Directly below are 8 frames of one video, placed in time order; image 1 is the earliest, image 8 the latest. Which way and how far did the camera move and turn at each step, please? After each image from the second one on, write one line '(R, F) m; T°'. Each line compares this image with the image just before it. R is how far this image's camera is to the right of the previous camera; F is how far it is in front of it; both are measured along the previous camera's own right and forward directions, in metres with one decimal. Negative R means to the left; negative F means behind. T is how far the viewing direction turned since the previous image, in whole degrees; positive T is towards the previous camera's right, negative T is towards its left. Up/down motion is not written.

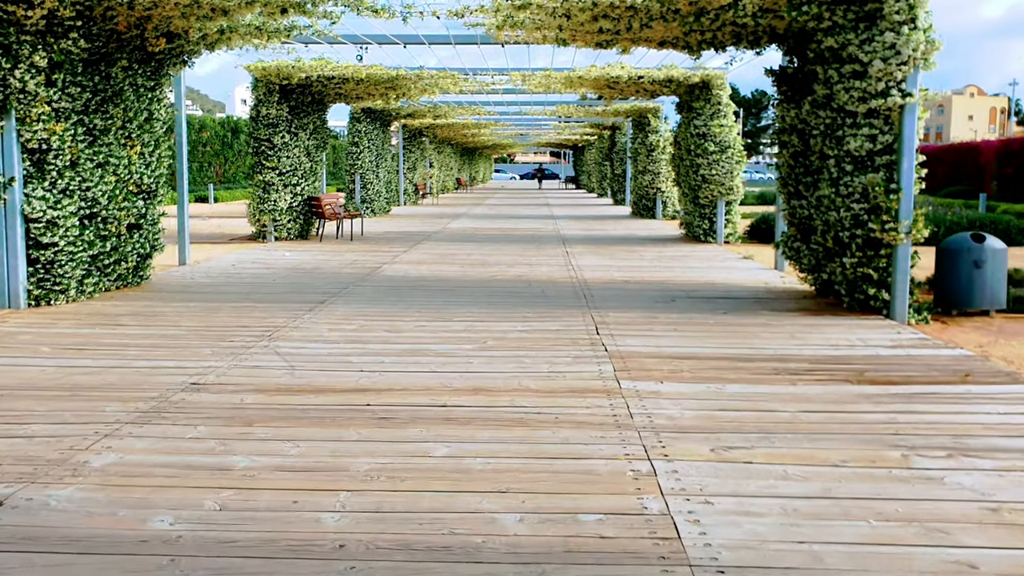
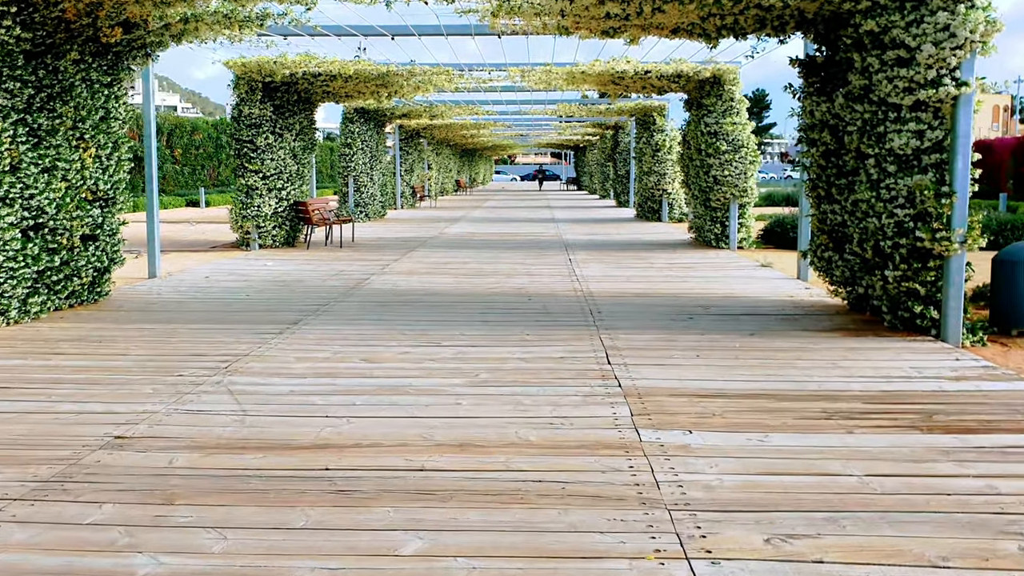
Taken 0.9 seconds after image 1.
(0.0, +0.9) m; 0°
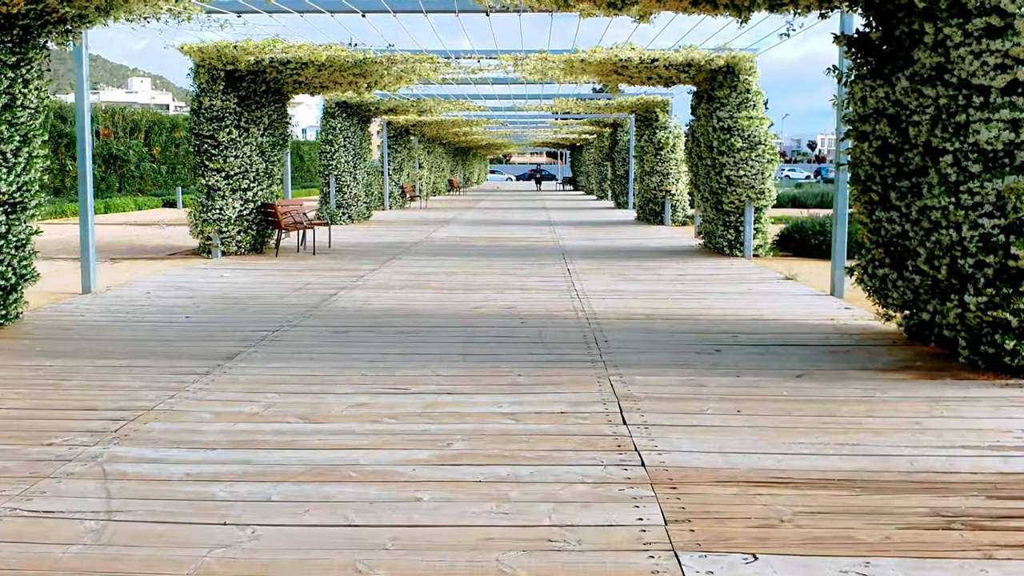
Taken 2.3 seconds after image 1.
(0.0, +1.3) m; 0°
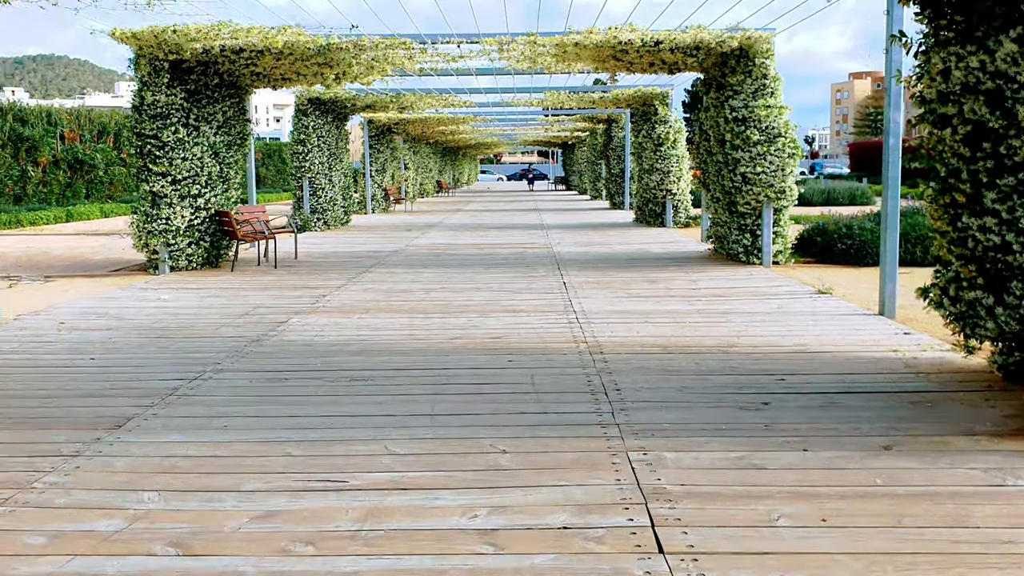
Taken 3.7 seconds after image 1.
(0.0, +1.4) m; 0°
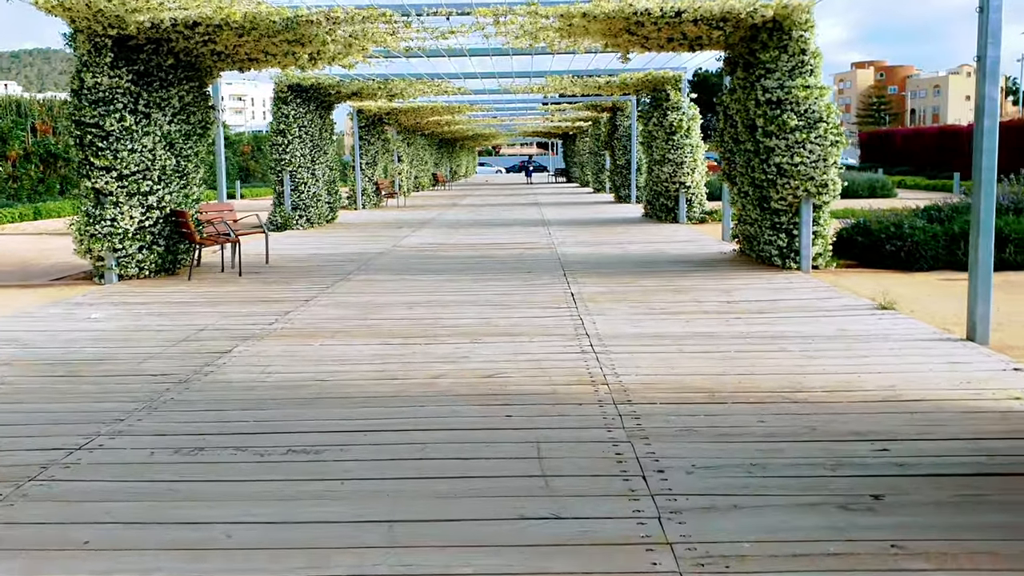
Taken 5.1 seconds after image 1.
(0.0, +1.4) m; 0°
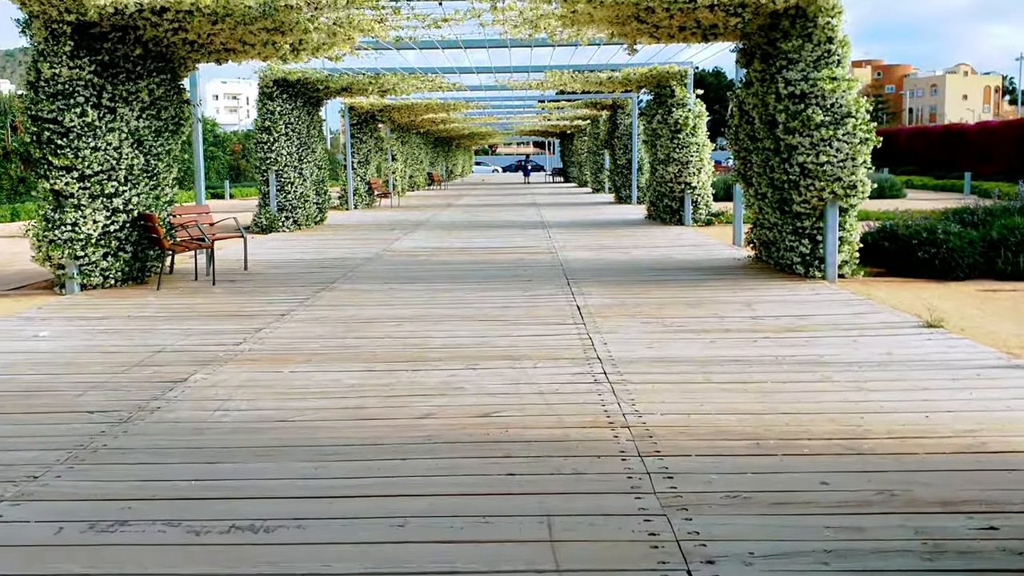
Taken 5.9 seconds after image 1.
(0.0, +0.8) m; 0°
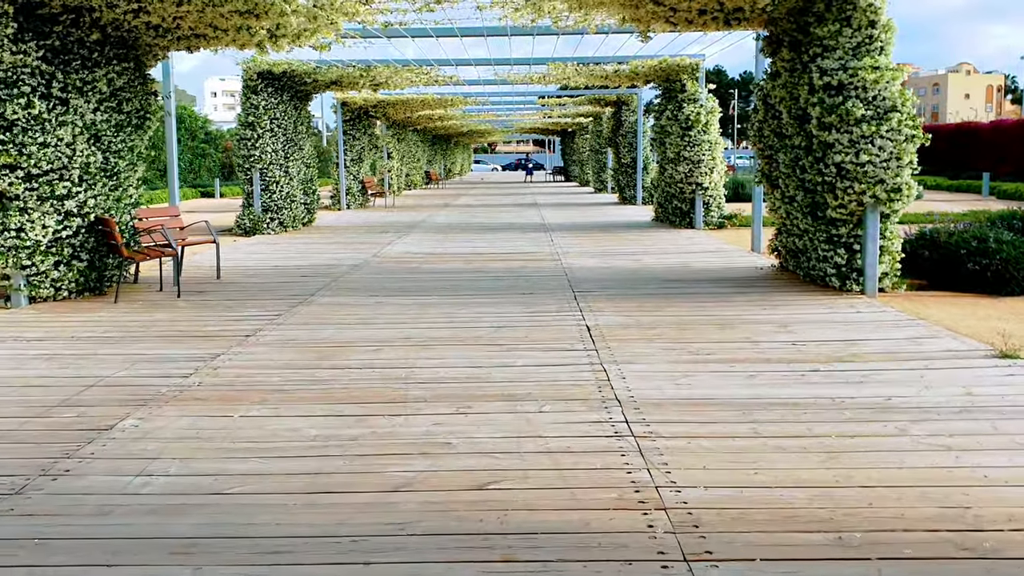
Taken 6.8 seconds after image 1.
(0.0, +0.9) m; 0°
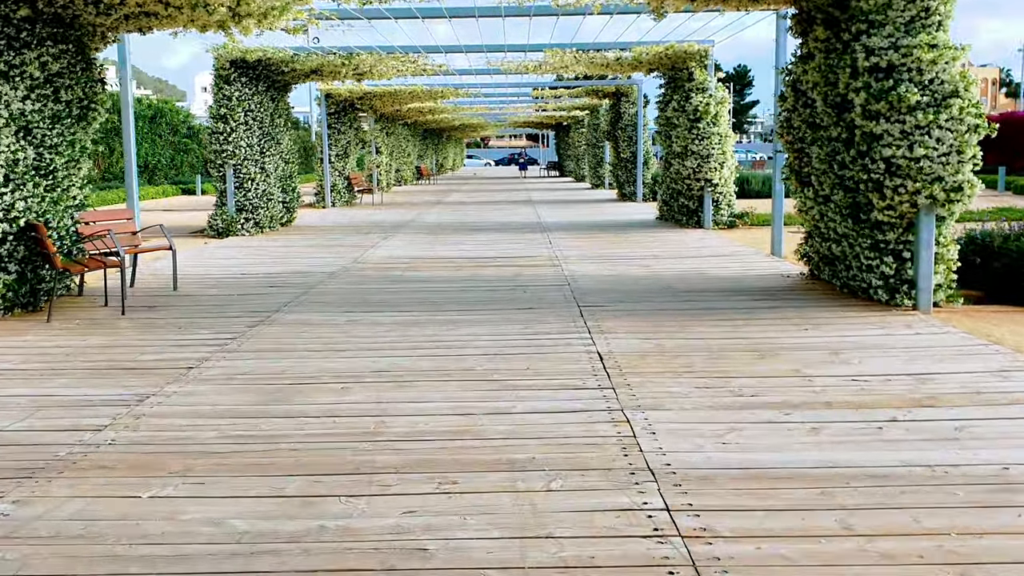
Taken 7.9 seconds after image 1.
(0.0, +1.0) m; 0°
